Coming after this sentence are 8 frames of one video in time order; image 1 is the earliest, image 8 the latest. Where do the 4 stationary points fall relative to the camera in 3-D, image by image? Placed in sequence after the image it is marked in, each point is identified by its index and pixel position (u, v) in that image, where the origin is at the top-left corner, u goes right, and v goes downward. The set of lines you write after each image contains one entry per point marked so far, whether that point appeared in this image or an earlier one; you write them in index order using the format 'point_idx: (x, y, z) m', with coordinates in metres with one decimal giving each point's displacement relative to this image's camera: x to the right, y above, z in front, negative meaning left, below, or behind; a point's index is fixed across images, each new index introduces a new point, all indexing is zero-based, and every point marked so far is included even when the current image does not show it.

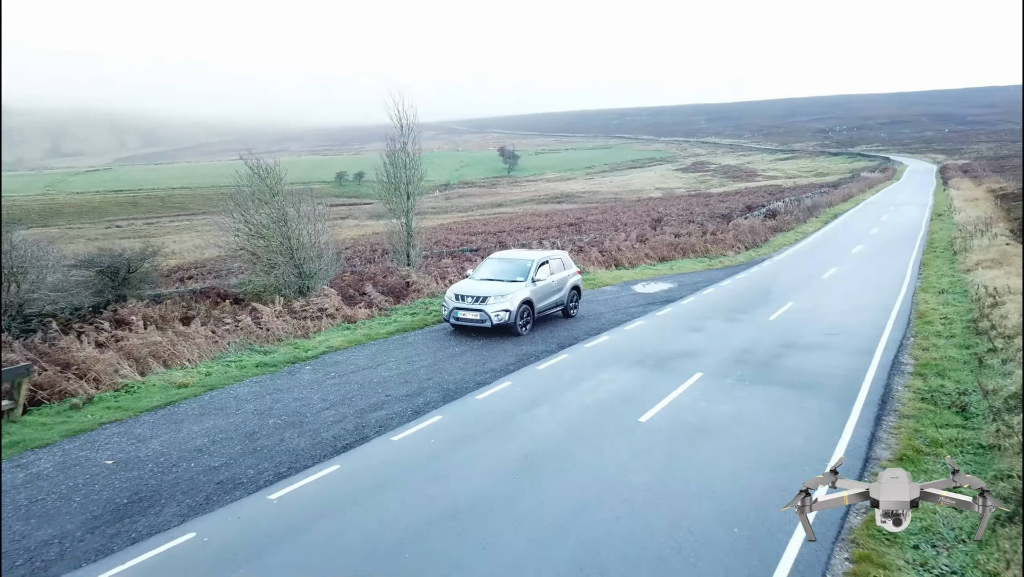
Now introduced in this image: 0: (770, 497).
0: (+1.6, -1.3, +4.9) m
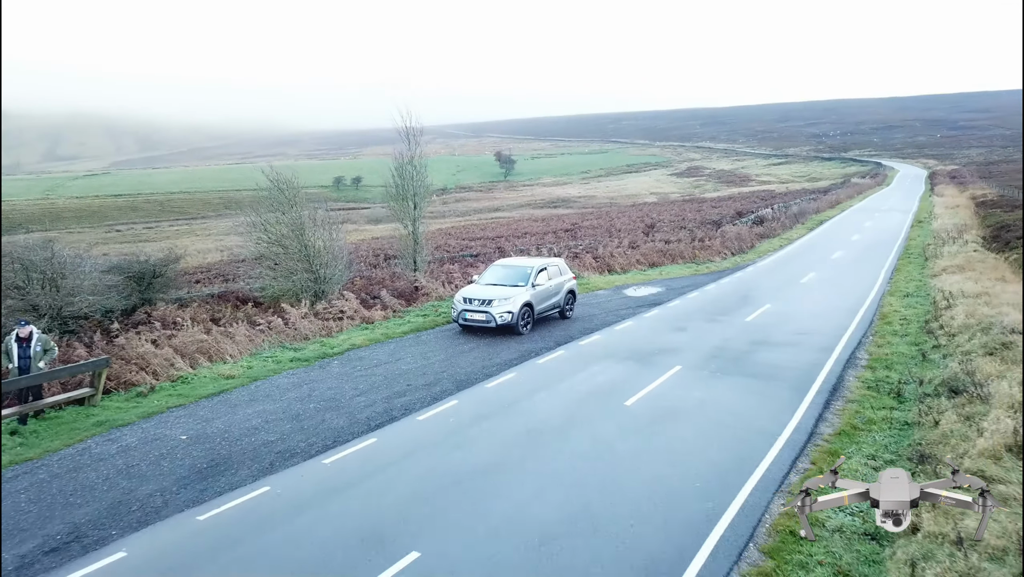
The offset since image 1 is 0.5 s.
0: (+1.7, -1.3, +6.1) m
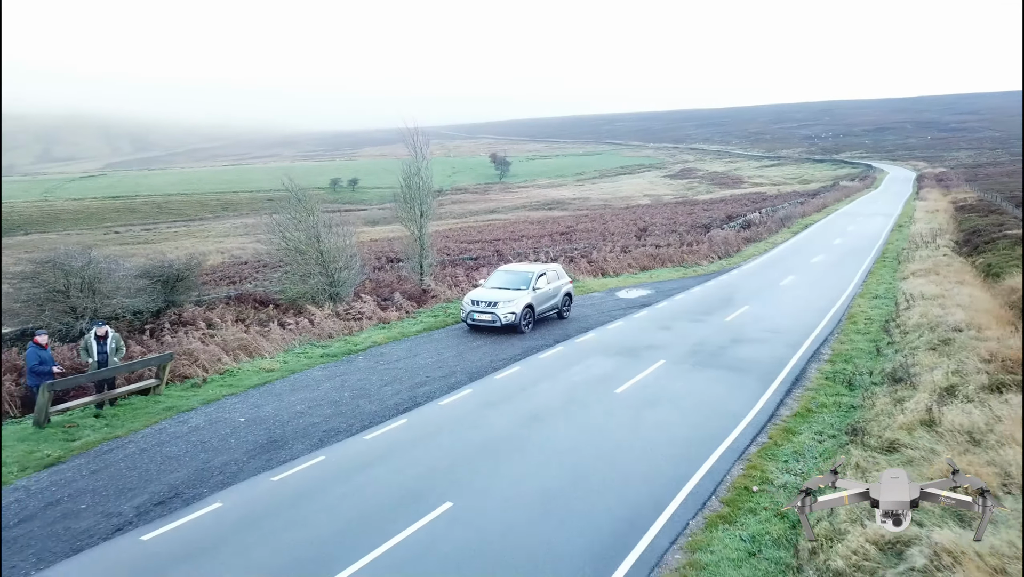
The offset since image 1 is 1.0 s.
0: (+1.7, -1.4, +7.3) m
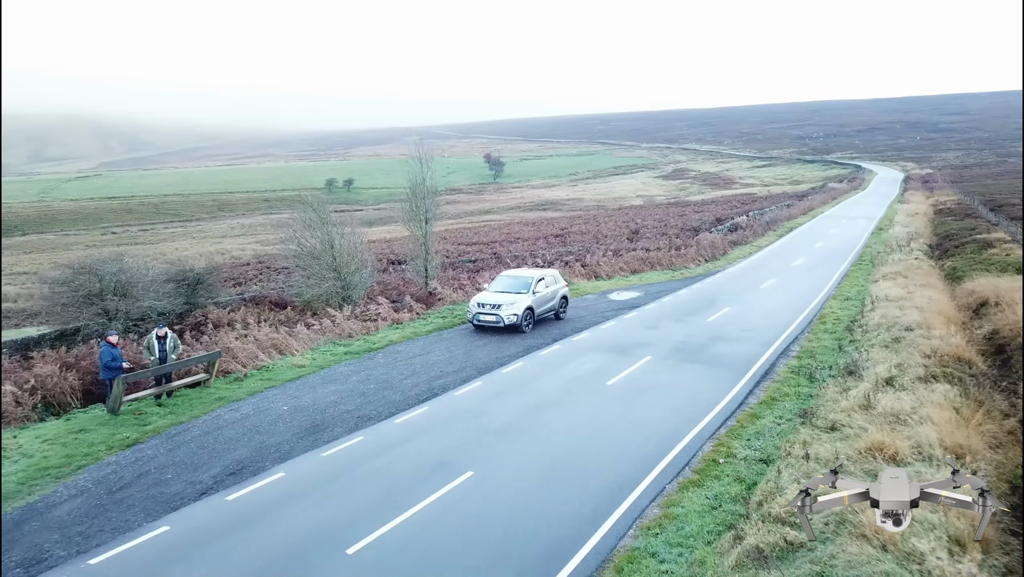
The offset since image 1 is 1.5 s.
0: (+1.8, -1.4, +8.6) m
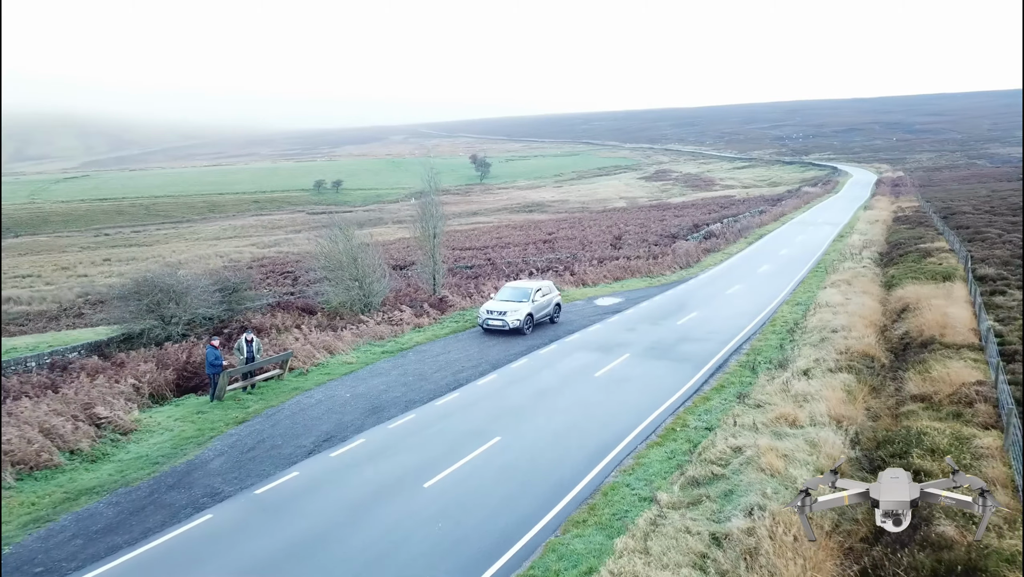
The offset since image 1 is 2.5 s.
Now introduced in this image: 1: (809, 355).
0: (+2.0, -1.6, +11.4) m
1: (+4.8, -1.1, +12.8) m
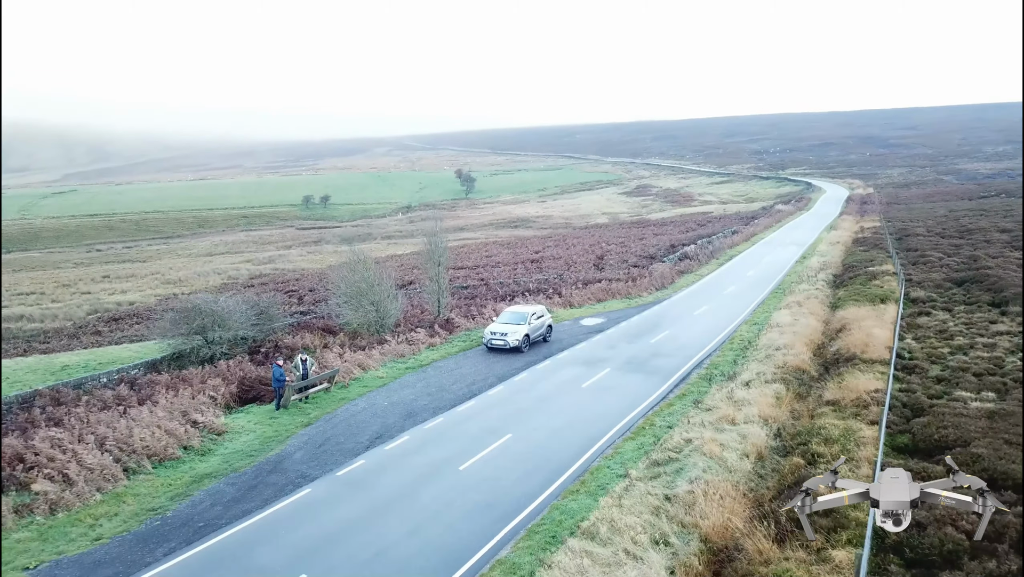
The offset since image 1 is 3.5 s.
0: (+2.1, -2.2, +14.4) m
1: (+4.9, -1.6, +15.9) m
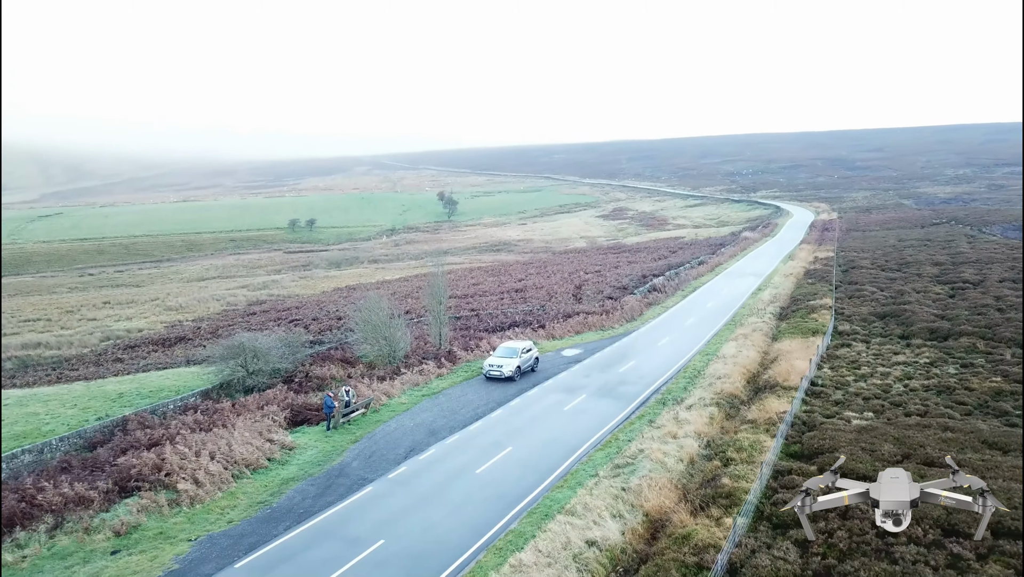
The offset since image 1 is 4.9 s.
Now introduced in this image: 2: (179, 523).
0: (+2.0, -3.3, +18.7) m
1: (+4.8, -2.7, +20.3) m
2: (-5.6, -4.0, +13.3) m
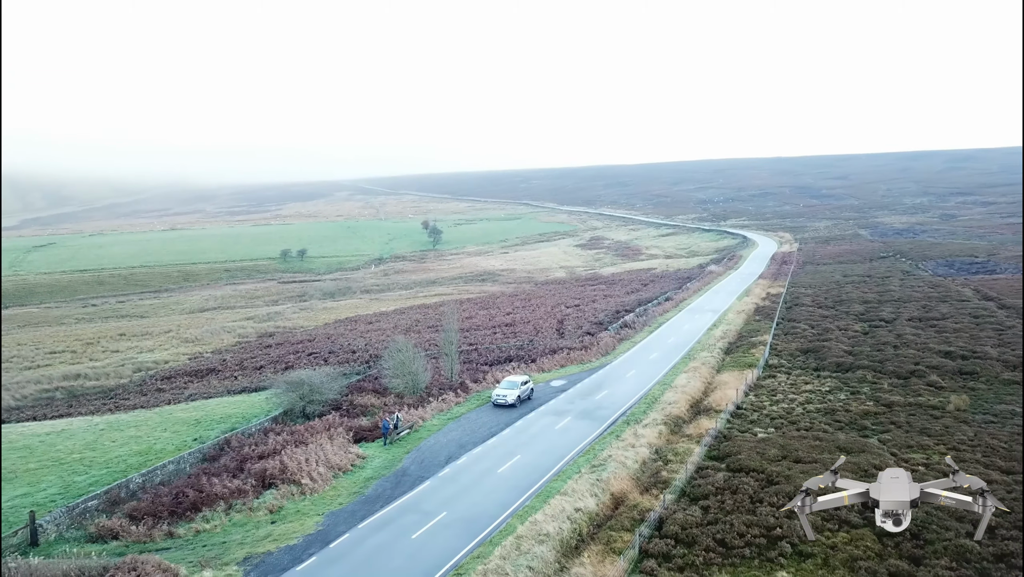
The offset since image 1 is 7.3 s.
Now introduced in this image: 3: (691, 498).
0: (+2.2, -5.0, +25.9) m
1: (+5.0, -4.5, +27.6) m
2: (-5.2, -5.6, +20.3) m
3: (+4.4, -5.1, +19.1) m
